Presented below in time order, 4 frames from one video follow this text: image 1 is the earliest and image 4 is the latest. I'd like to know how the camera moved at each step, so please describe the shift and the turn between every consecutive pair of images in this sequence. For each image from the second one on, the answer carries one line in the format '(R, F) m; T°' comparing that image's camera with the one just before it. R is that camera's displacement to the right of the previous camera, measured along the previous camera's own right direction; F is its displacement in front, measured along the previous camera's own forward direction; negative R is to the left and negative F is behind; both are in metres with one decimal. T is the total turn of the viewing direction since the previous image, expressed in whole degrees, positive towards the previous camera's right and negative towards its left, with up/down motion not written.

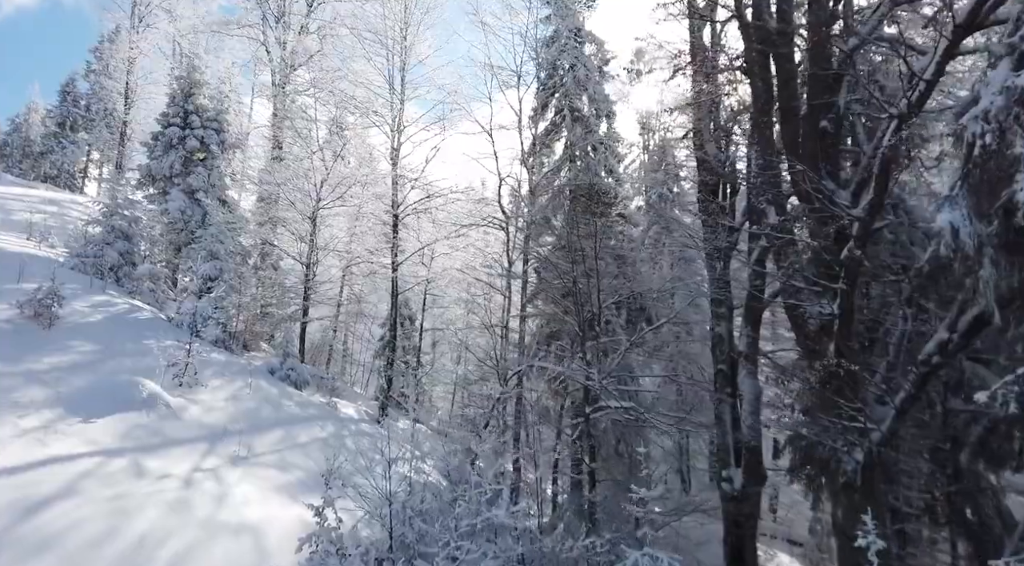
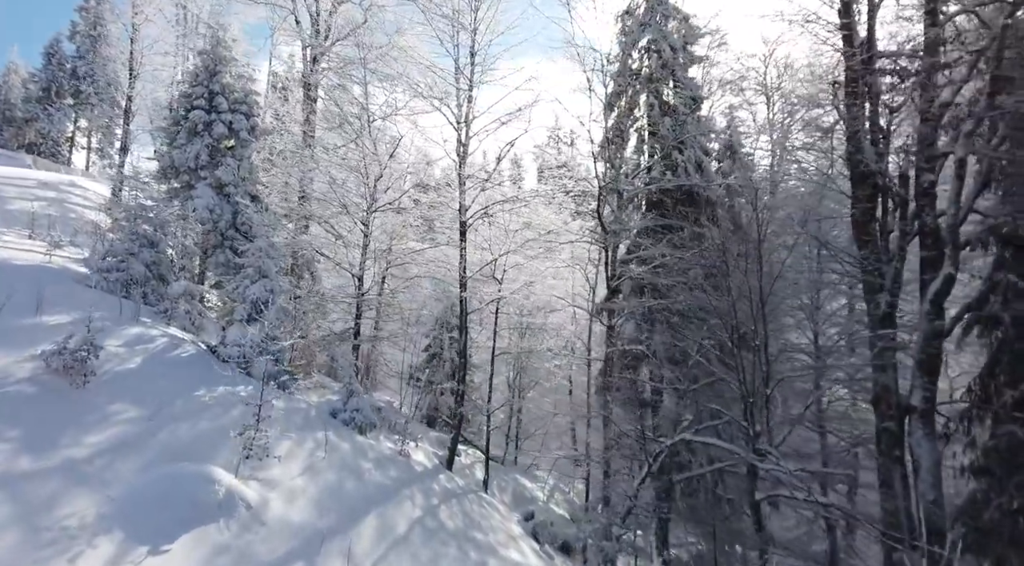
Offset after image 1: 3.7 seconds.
(-1.9, +1.9) m; +1°
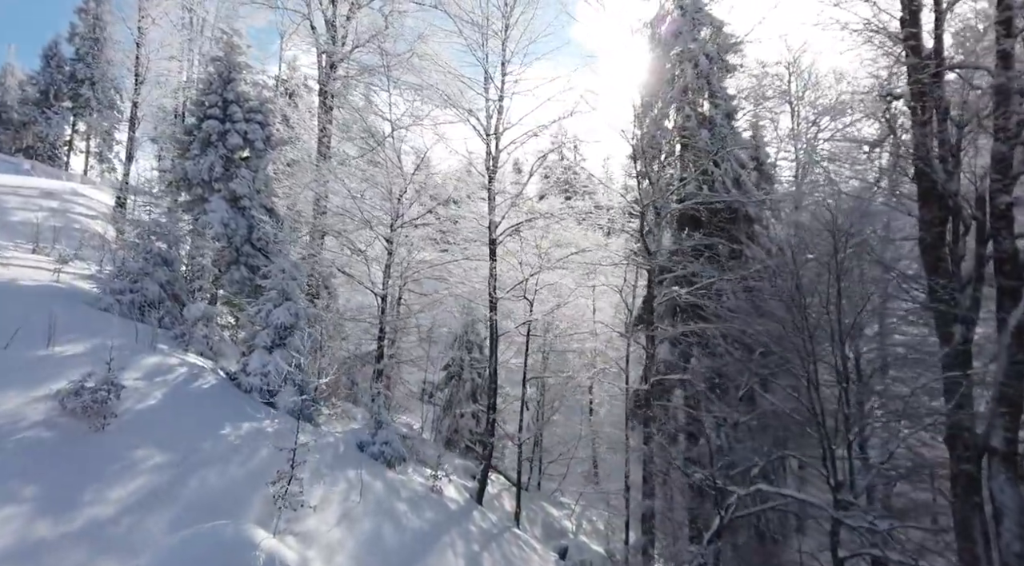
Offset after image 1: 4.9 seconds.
(-0.7, +0.6) m; 0°
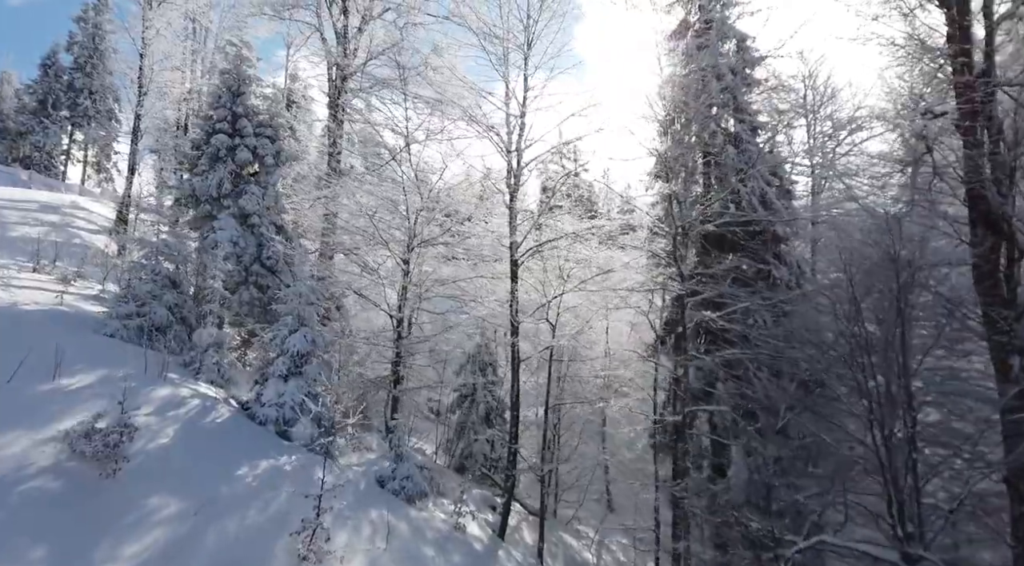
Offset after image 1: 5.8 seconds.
(-0.5, +0.5) m; 0°
